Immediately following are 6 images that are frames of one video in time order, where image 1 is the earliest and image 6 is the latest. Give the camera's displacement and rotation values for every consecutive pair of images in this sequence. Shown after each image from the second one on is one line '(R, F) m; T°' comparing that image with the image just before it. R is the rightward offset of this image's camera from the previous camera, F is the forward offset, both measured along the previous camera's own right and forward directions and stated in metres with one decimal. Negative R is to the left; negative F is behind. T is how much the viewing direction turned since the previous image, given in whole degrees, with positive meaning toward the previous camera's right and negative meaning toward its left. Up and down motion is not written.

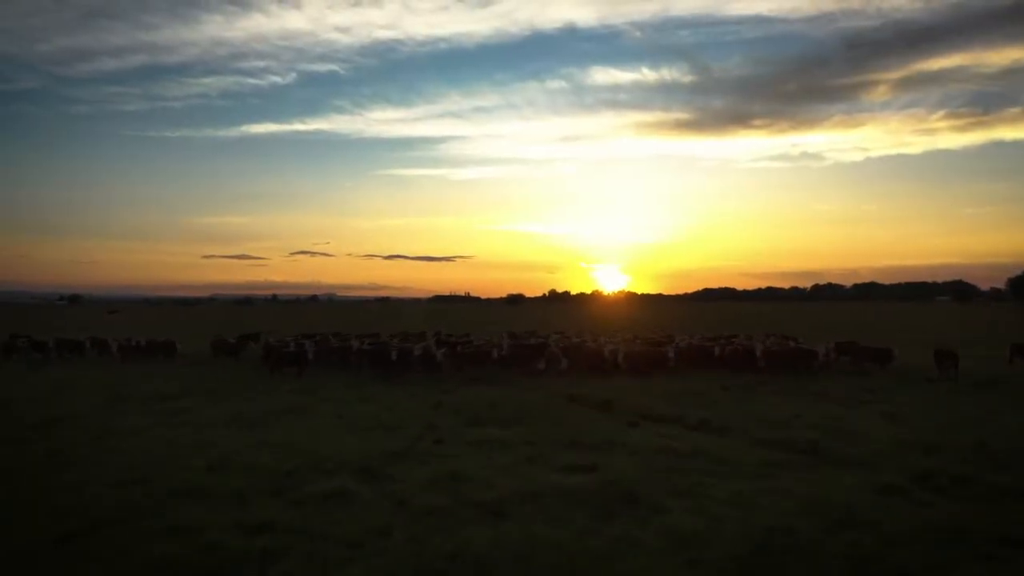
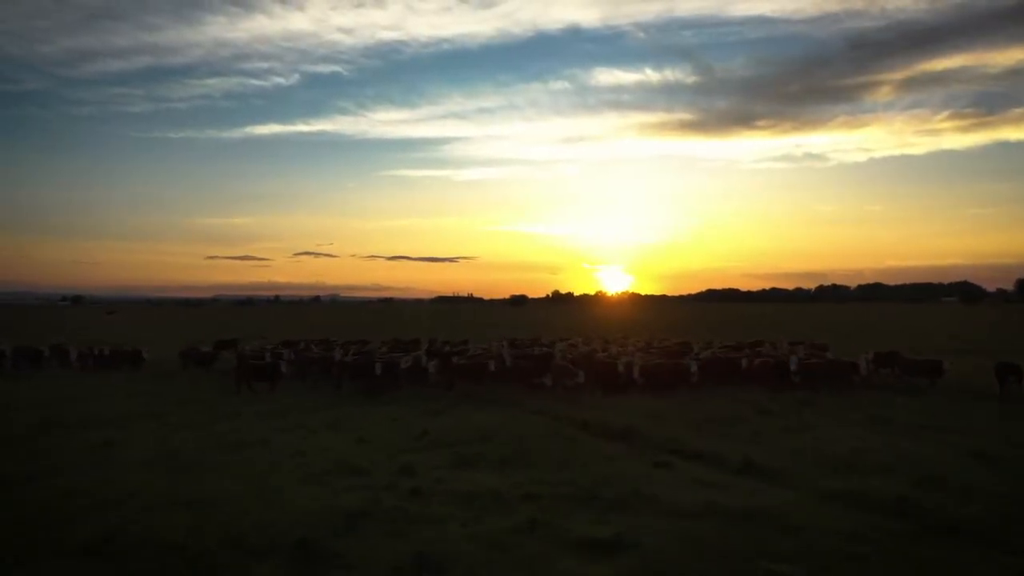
(0.0, +1.0) m; 0°
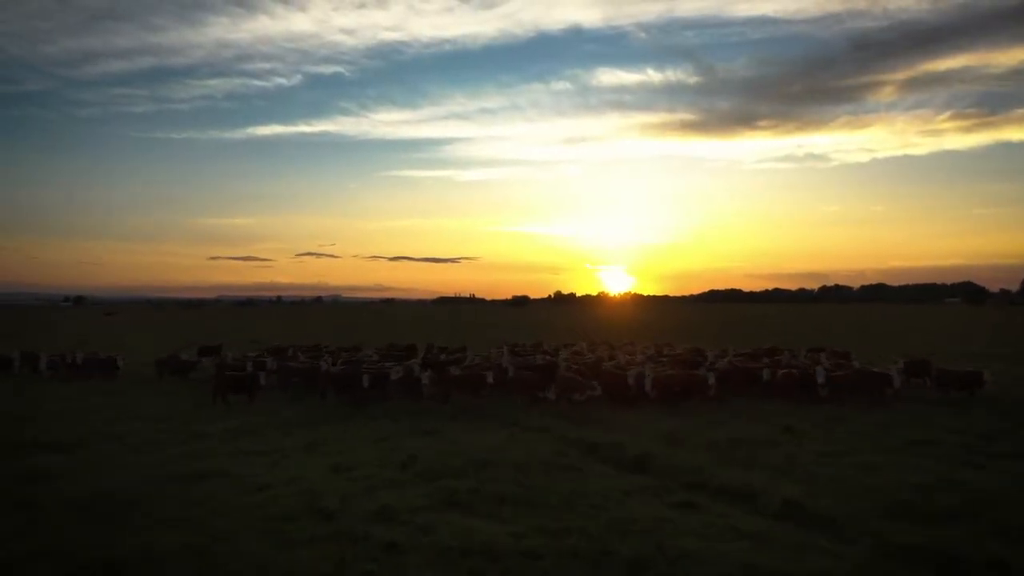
(0.0, +0.6) m; 0°
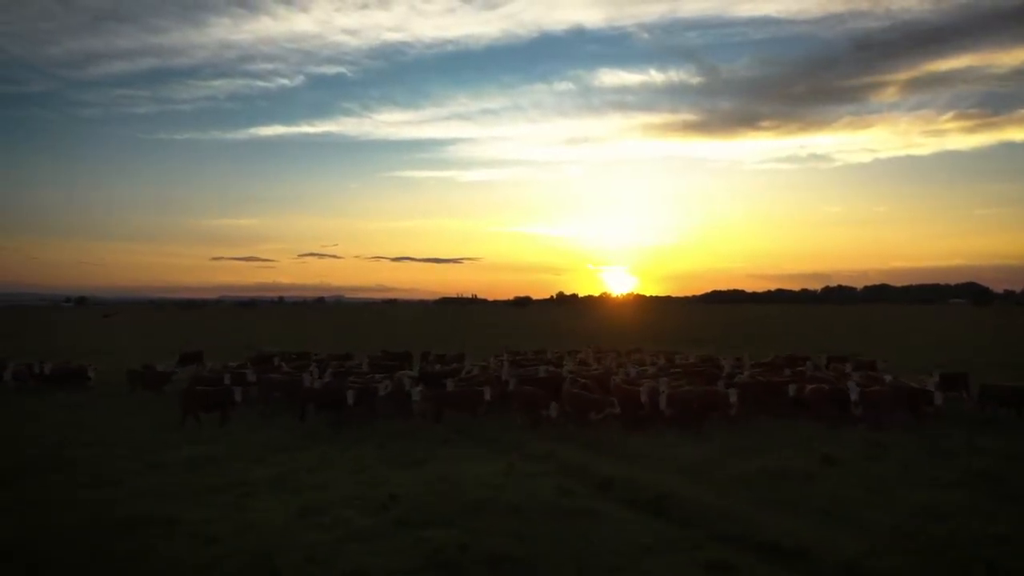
(0.0, +0.7) m; 0°
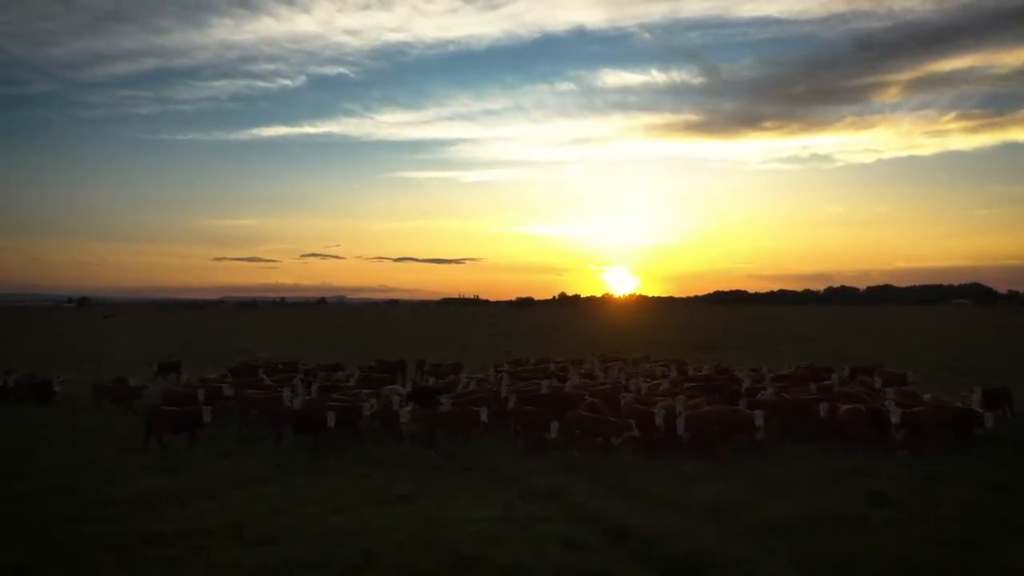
(0.0, +0.6) m; 0°
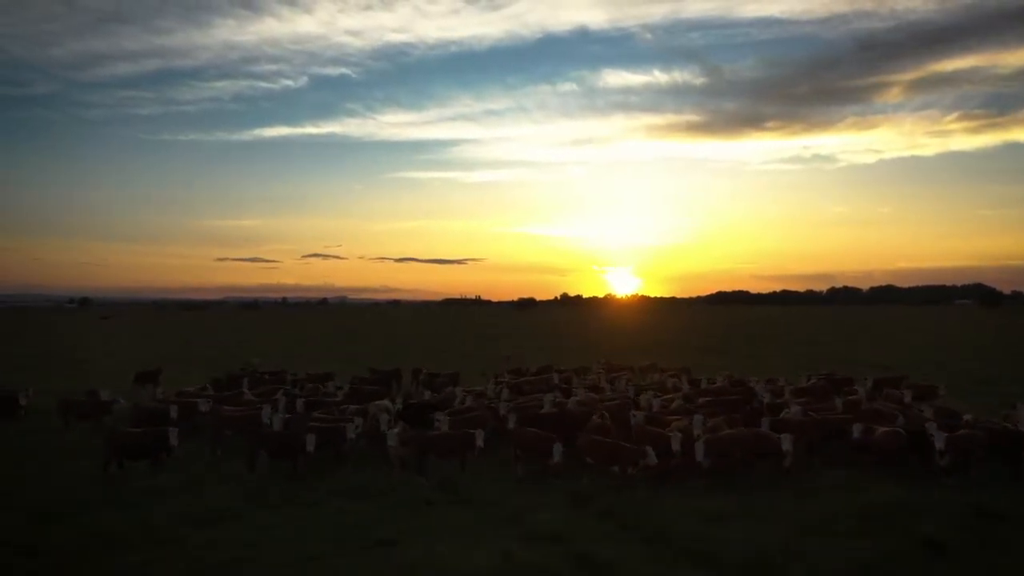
(0.0, +0.6) m; 0°
